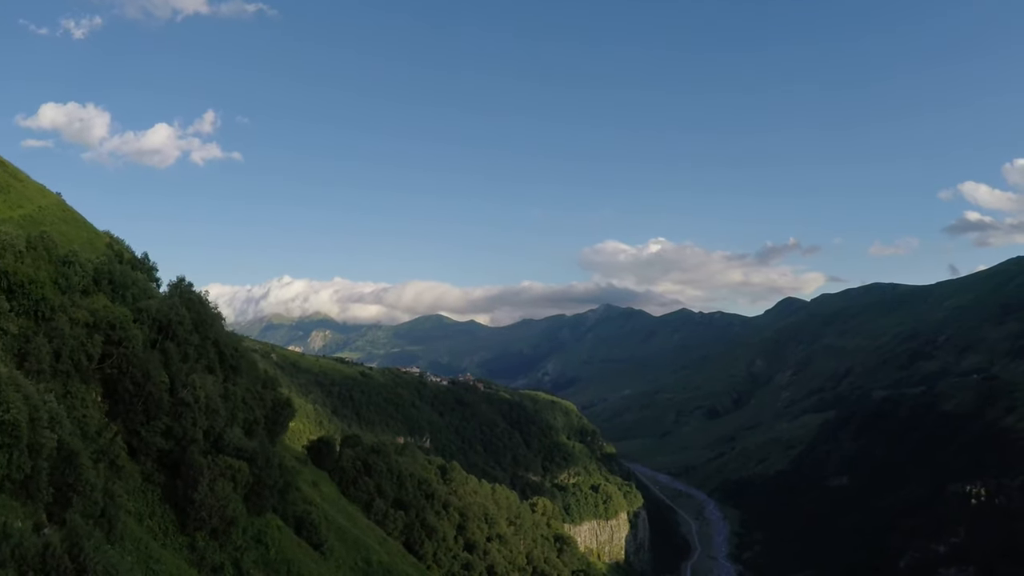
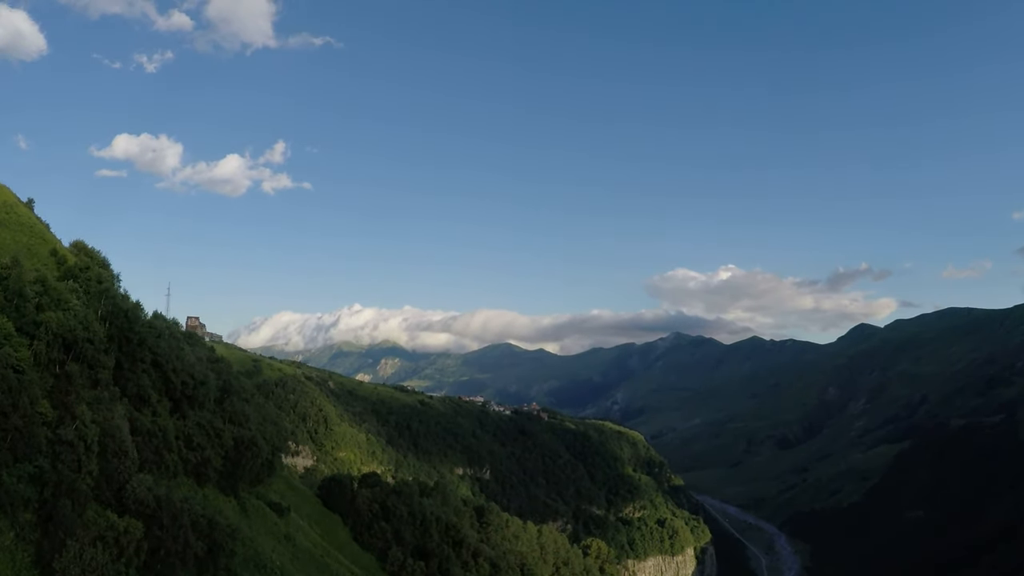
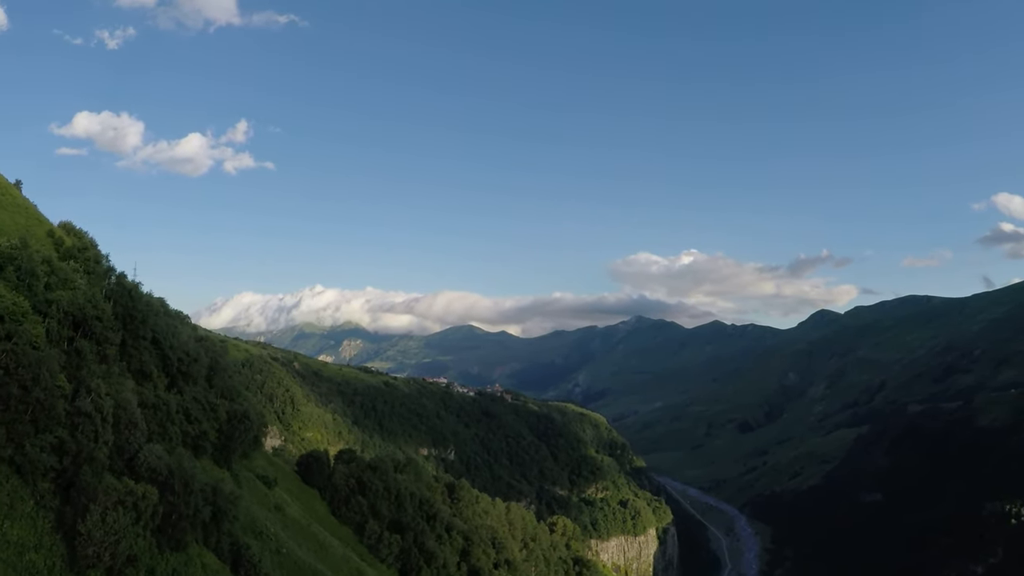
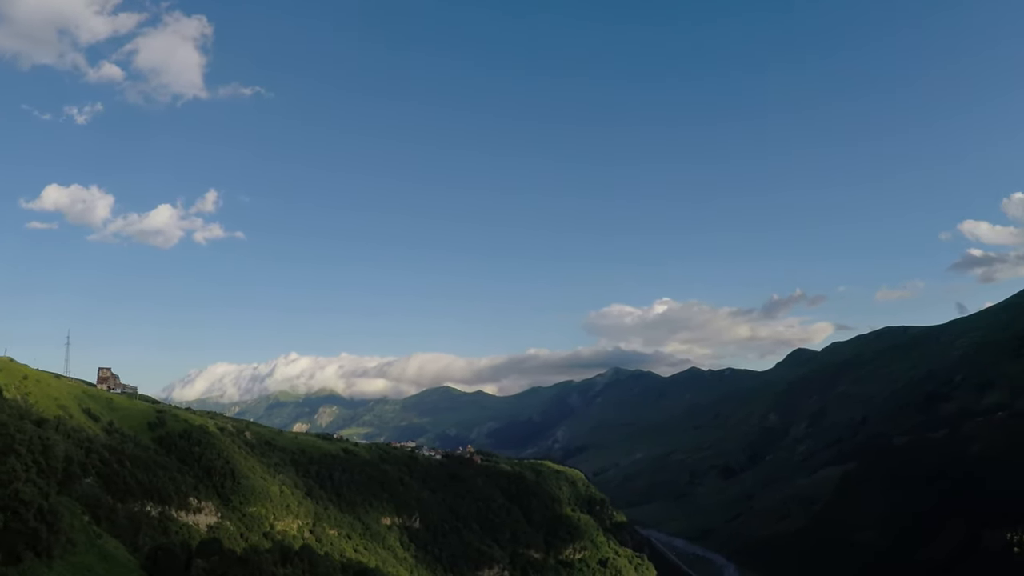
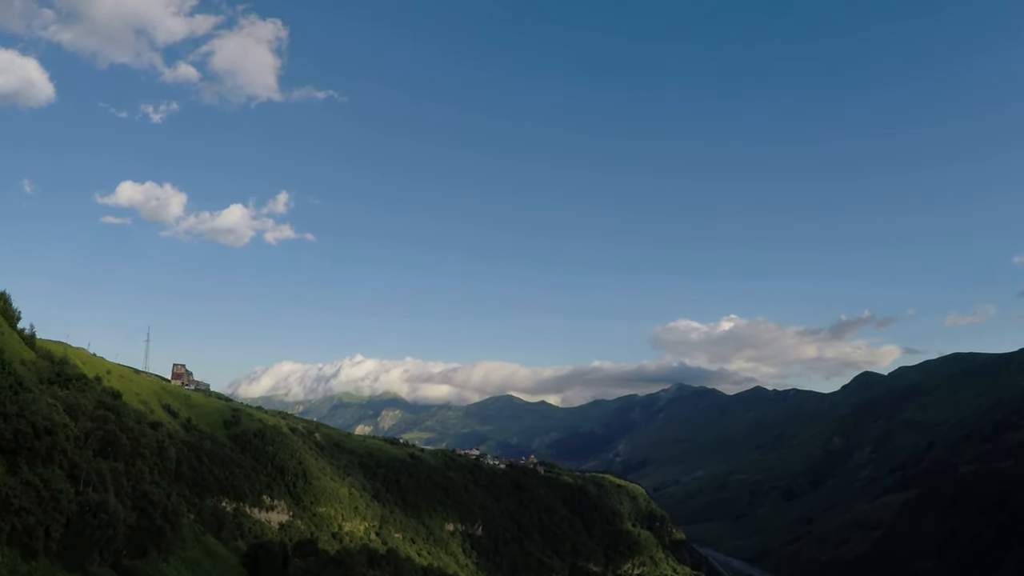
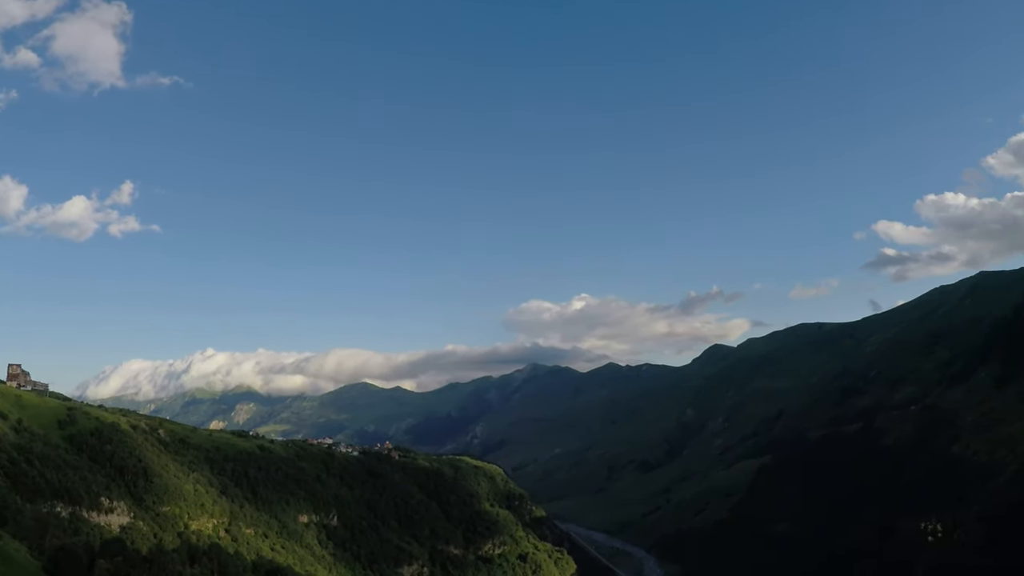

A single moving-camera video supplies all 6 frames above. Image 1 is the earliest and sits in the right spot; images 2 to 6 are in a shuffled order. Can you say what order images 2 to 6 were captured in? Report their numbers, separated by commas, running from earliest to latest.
3, 2, 5, 4, 6
